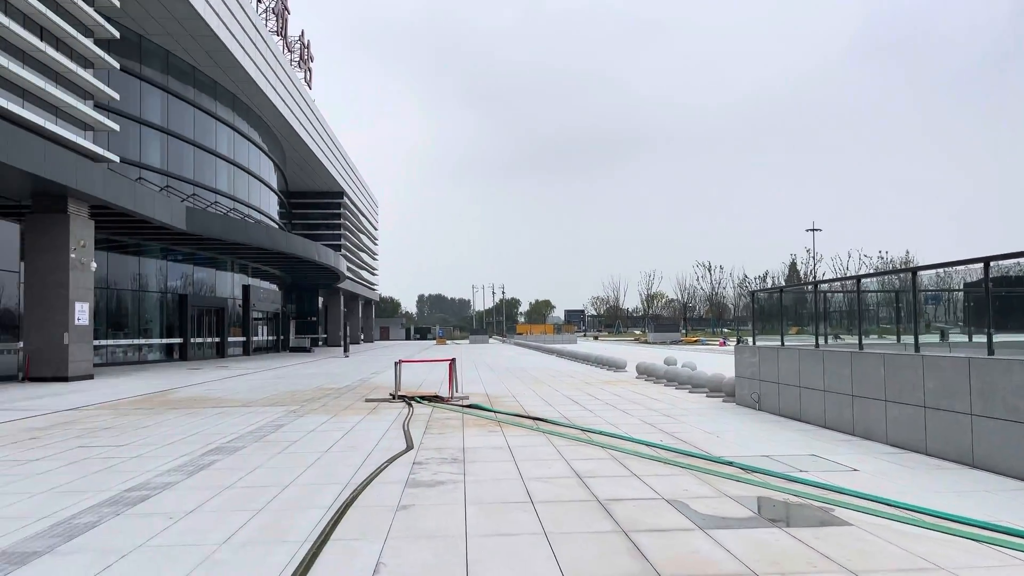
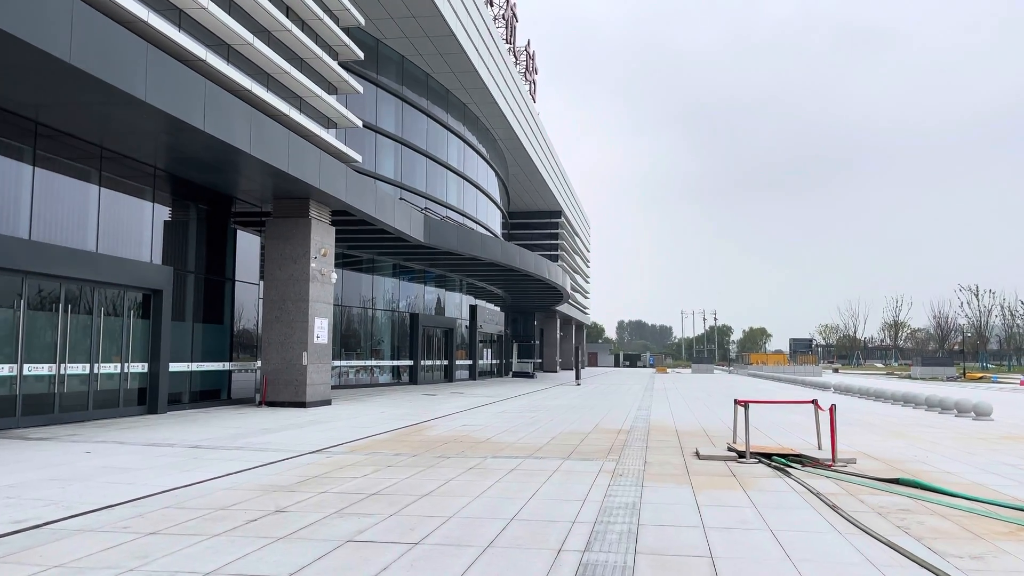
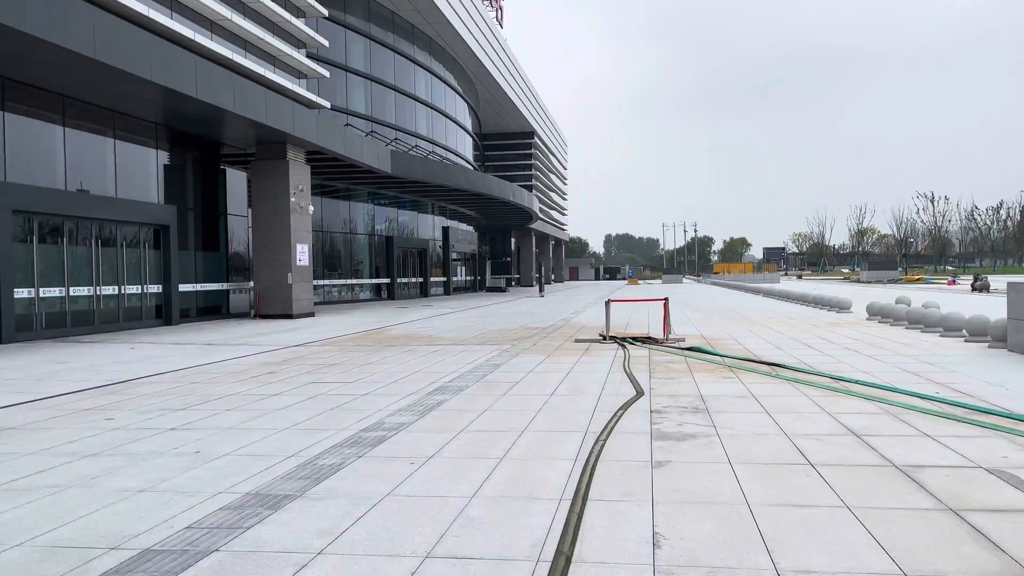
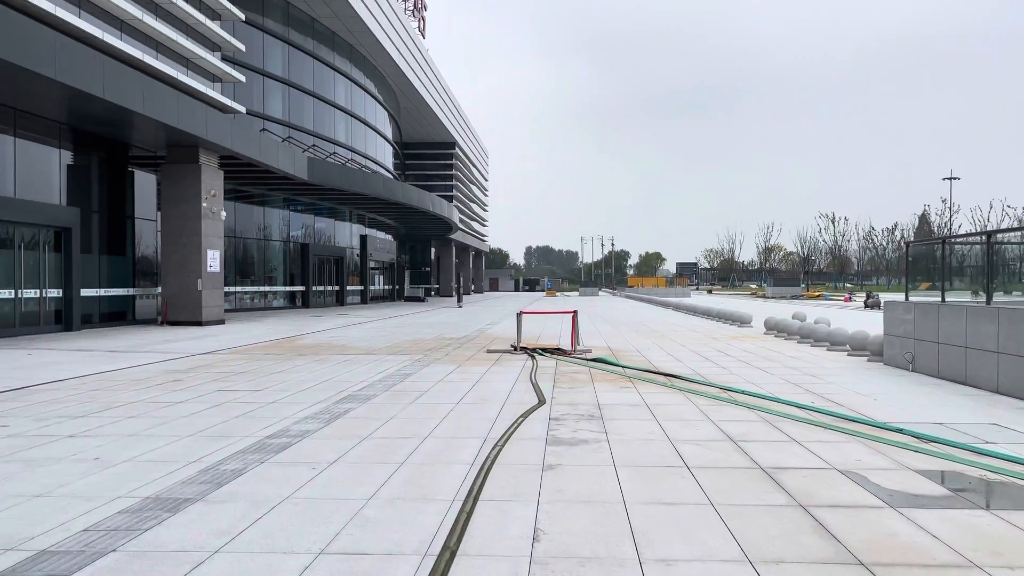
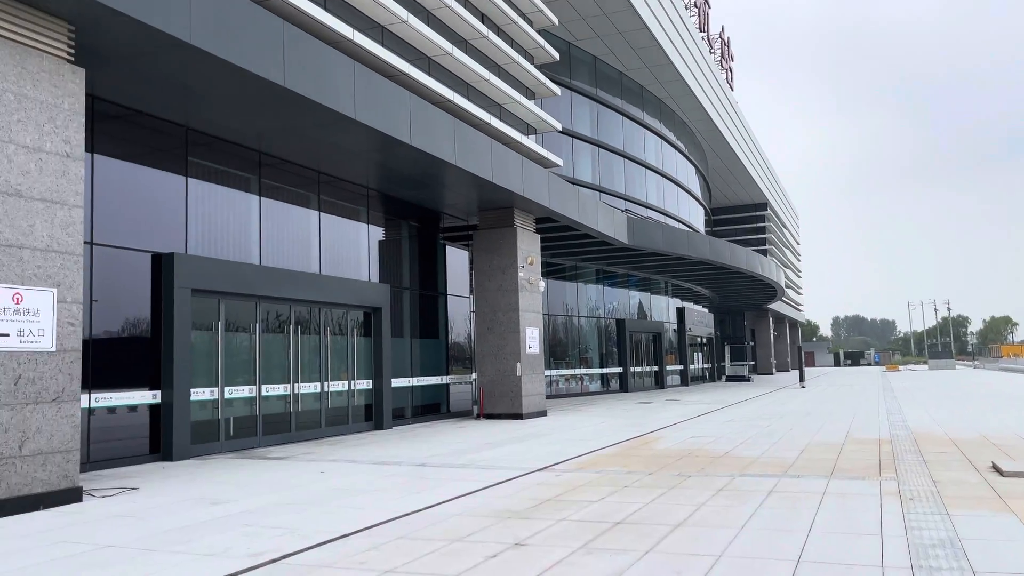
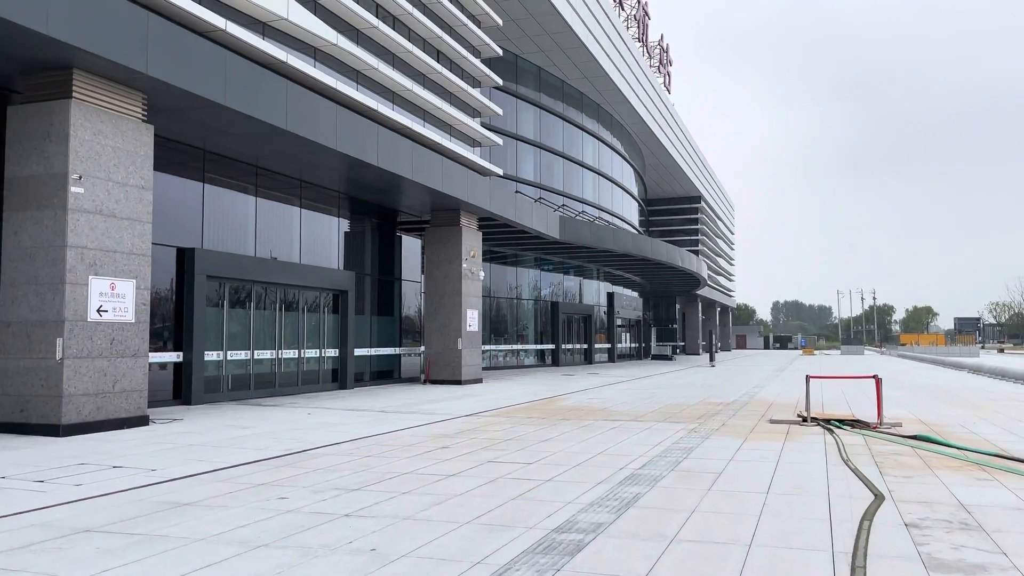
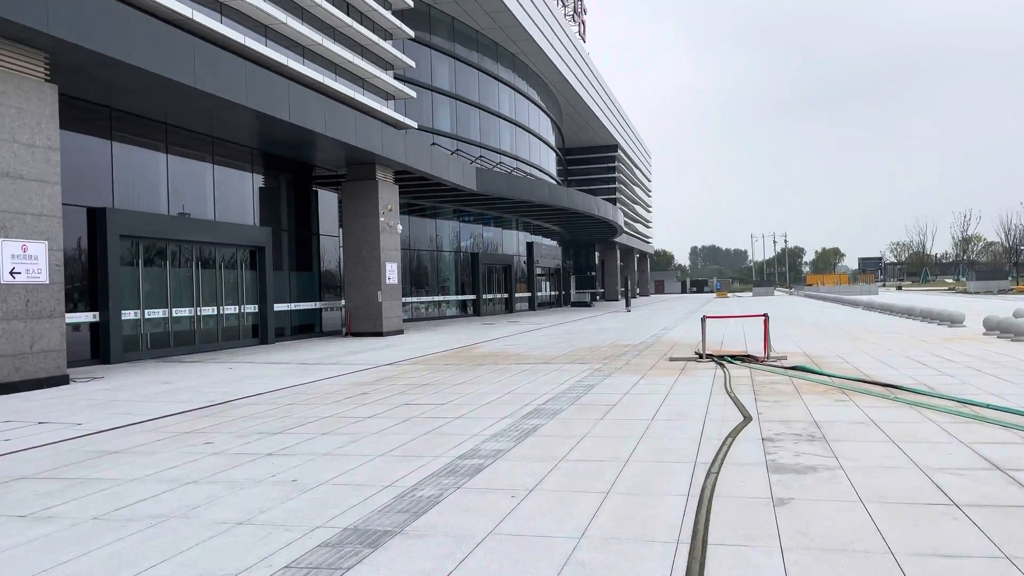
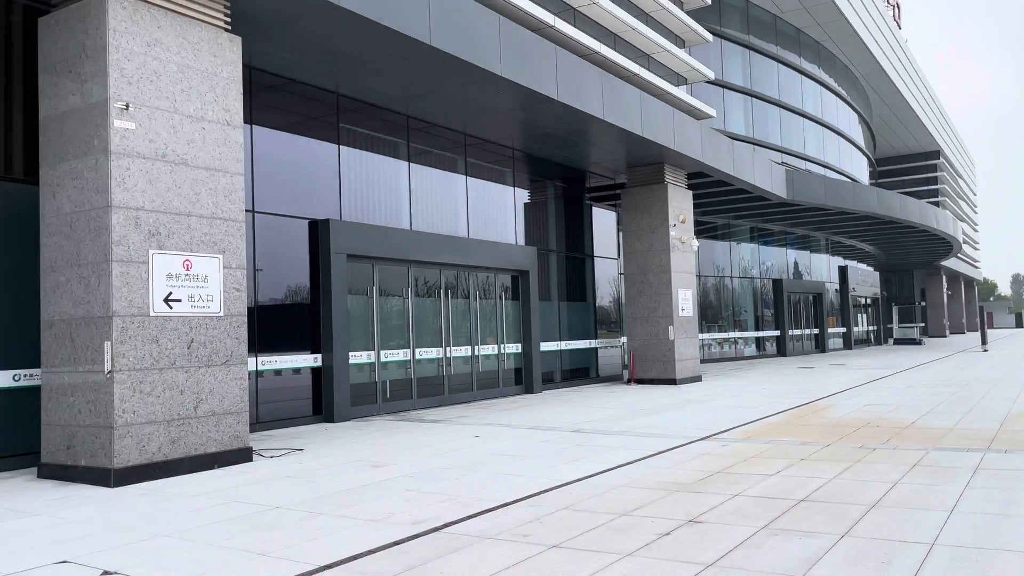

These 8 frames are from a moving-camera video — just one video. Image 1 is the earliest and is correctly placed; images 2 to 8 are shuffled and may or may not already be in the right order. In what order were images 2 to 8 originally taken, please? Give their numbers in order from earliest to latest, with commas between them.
4, 3, 7, 6, 2, 5, 8
